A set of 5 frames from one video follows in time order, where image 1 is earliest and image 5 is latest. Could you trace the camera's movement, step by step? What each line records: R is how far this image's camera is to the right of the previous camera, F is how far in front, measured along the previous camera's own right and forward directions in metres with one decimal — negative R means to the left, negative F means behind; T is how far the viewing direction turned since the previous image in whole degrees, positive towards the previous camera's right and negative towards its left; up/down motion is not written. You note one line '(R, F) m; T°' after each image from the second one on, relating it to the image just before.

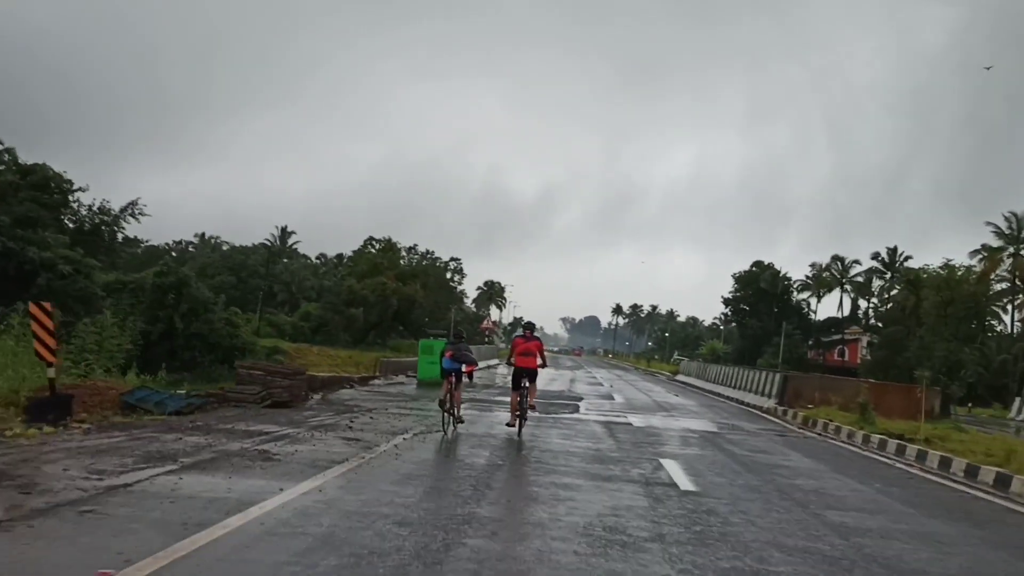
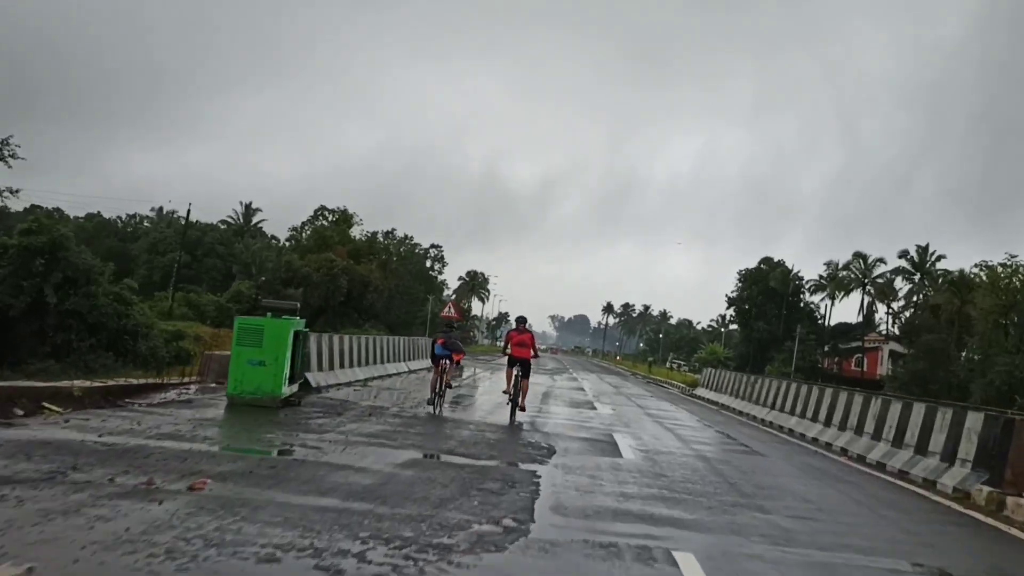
(+0.9, +10.5) m; +1°
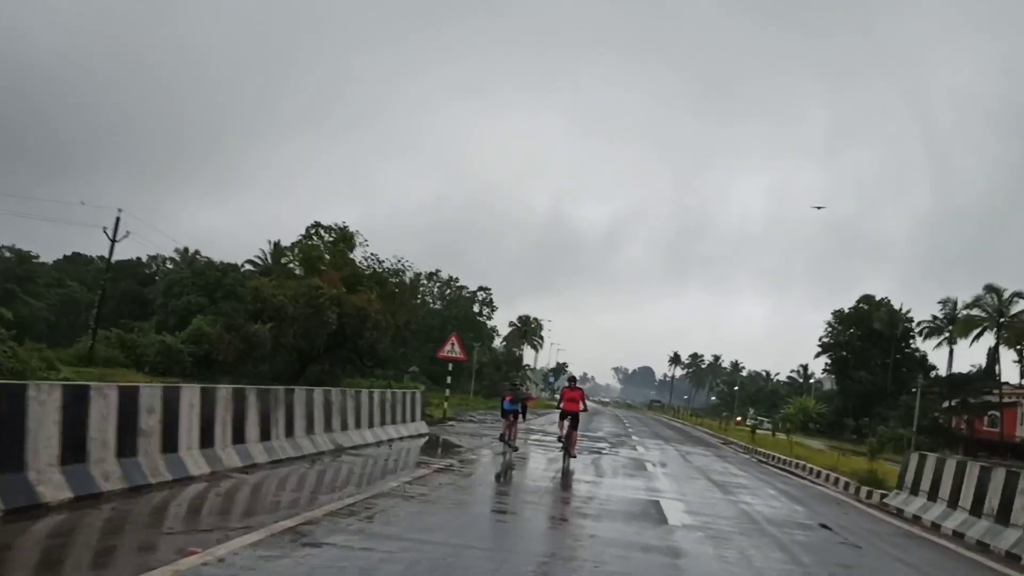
(+0.9, +13.1) m; -4°
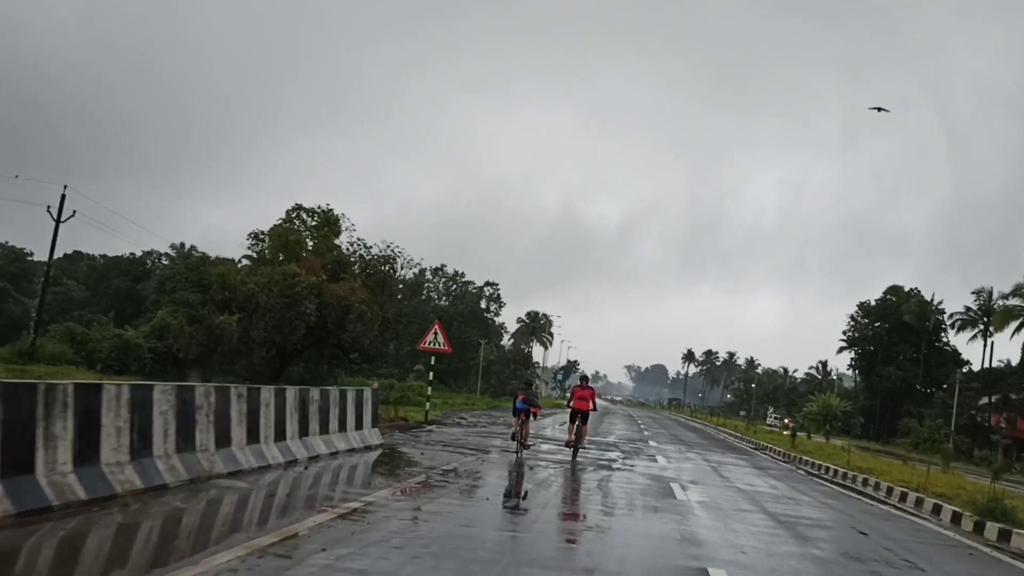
(+0.5, +4.3) m; -1°
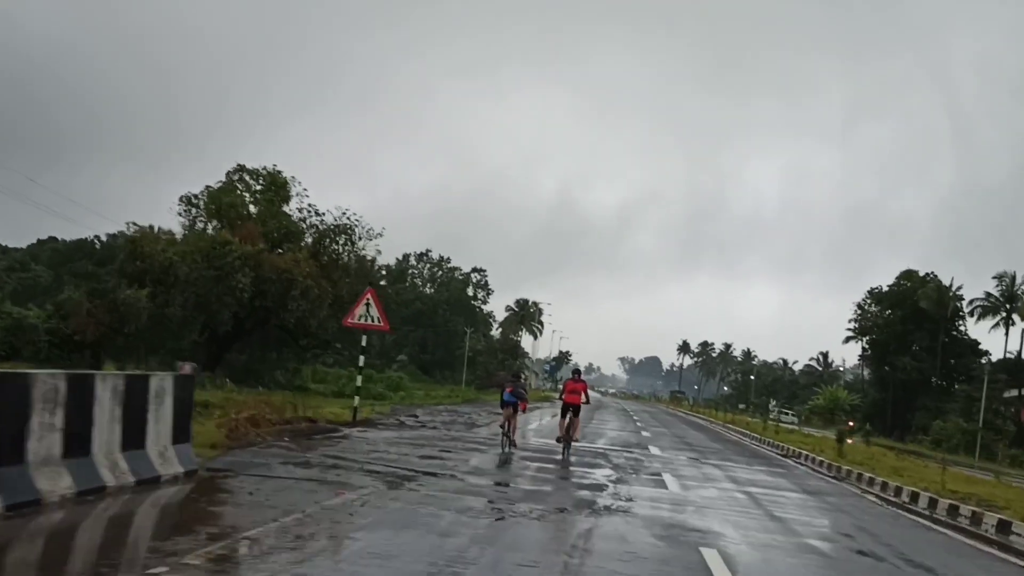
(+0.7, +5.7) m; 0°
